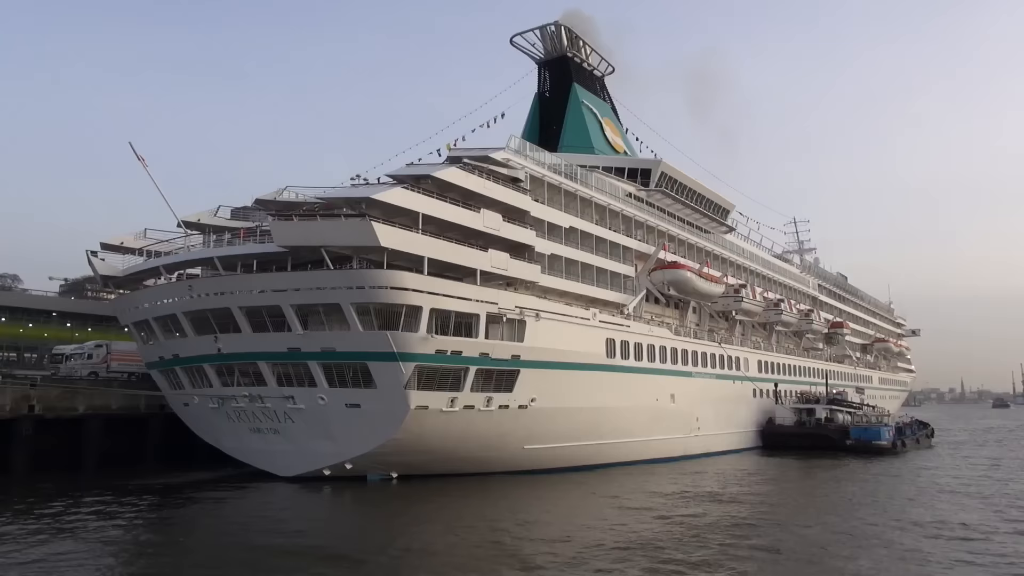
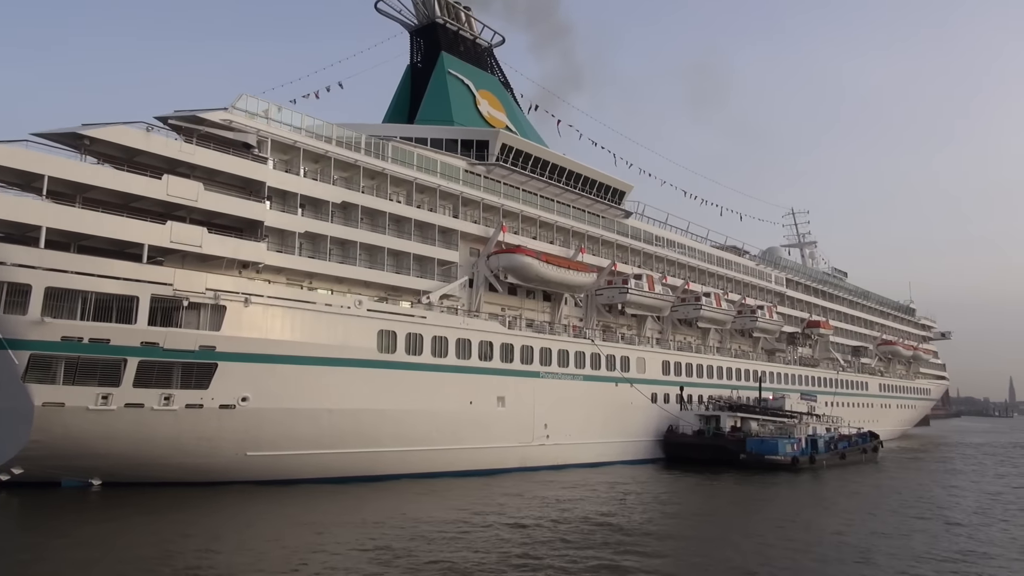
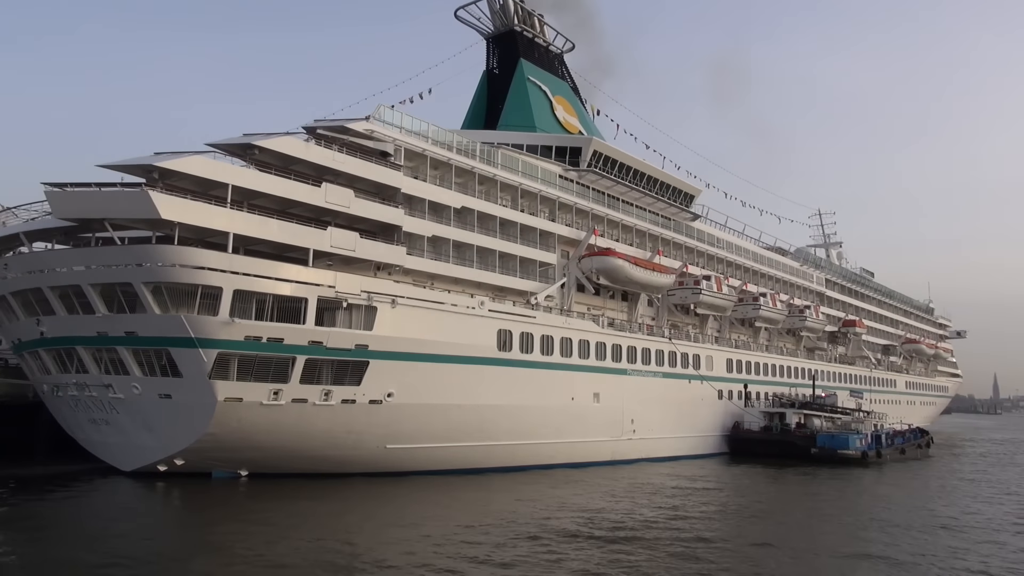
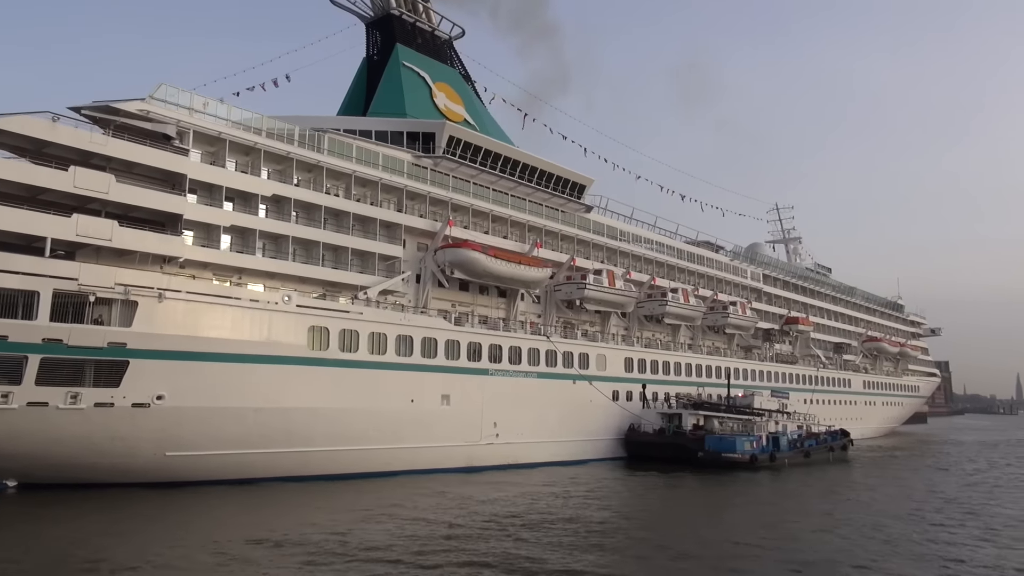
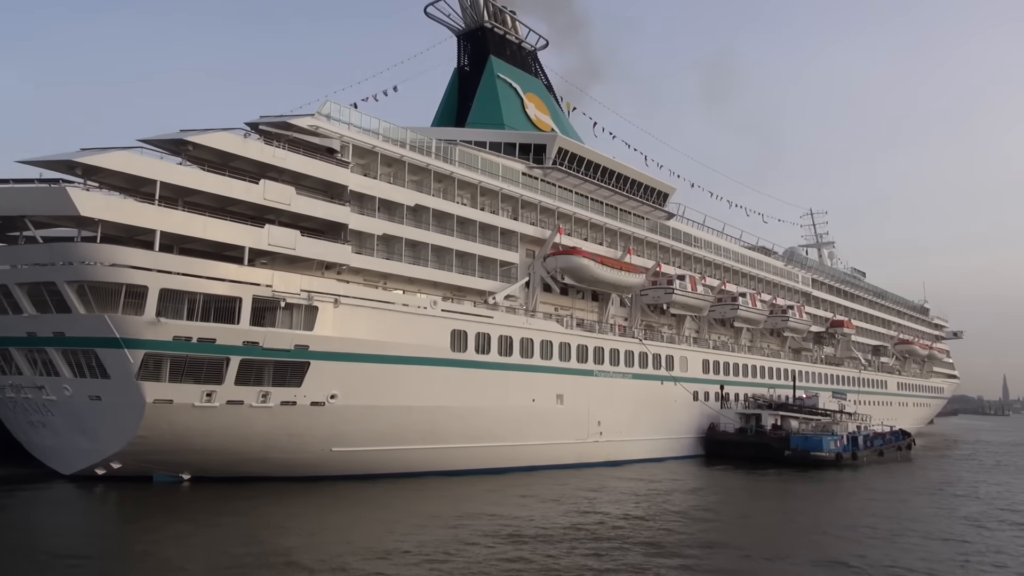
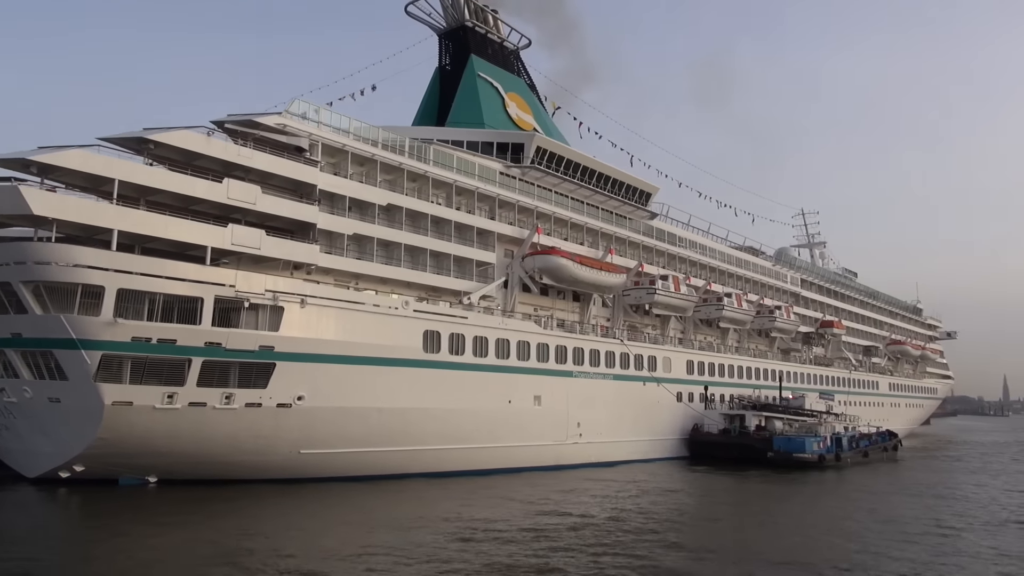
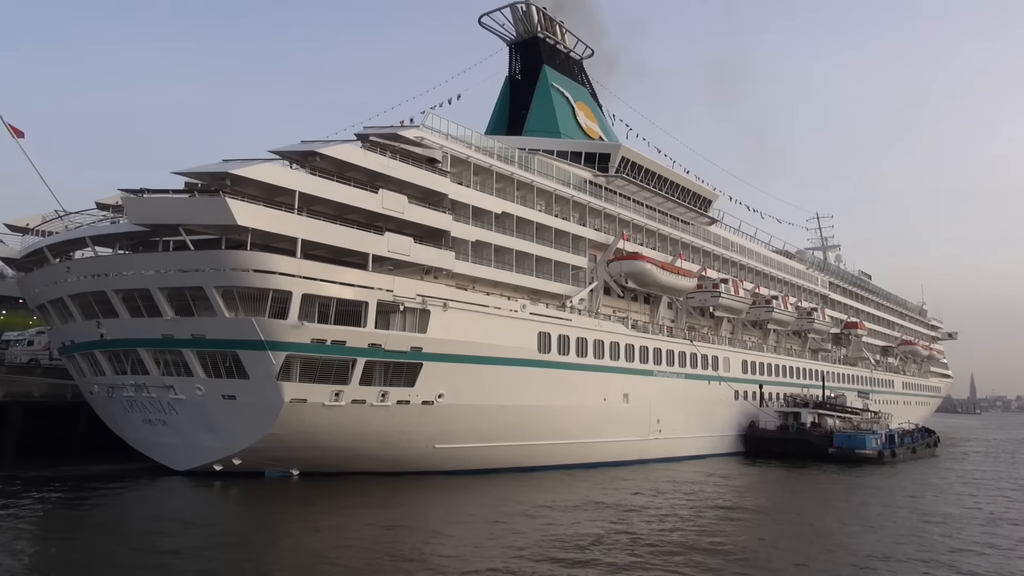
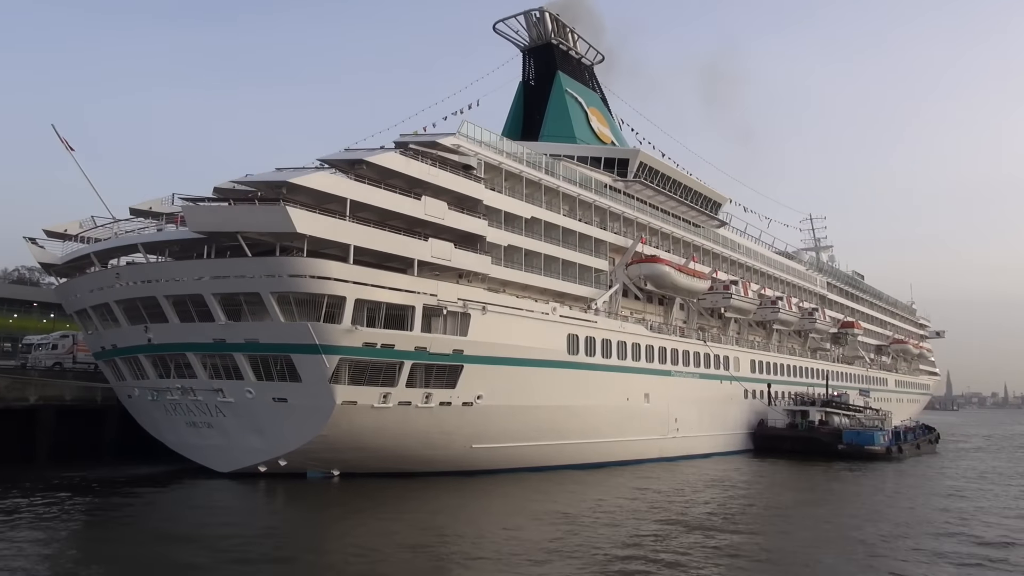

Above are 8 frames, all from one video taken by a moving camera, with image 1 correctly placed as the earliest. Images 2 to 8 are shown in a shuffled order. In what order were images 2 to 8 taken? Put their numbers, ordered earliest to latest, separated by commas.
8, 7, 3, 5, 6, 2, 4
